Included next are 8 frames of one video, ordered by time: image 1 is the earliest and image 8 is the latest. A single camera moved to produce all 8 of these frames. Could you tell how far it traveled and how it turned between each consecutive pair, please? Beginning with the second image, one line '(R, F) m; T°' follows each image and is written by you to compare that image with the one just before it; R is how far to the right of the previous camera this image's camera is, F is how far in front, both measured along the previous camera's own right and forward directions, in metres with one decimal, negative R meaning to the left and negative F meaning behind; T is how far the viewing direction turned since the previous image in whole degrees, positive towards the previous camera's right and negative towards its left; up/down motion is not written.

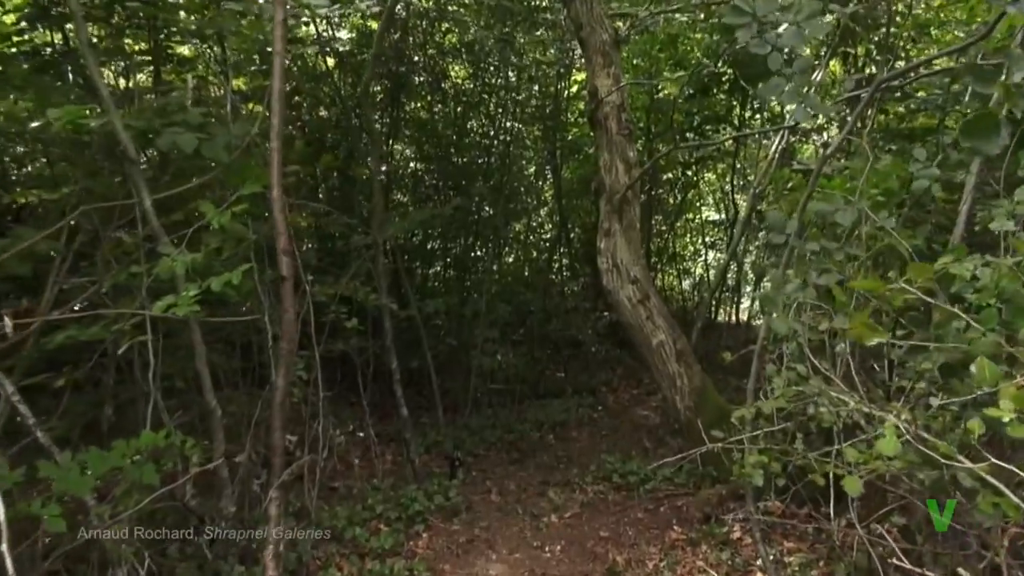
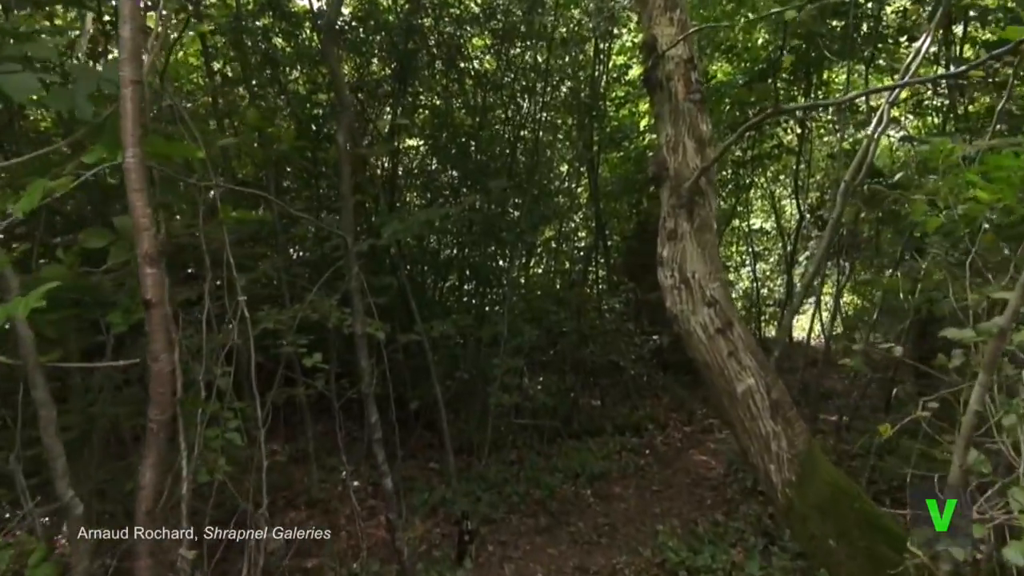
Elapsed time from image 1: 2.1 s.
(0.0, +1.5) m; -2°
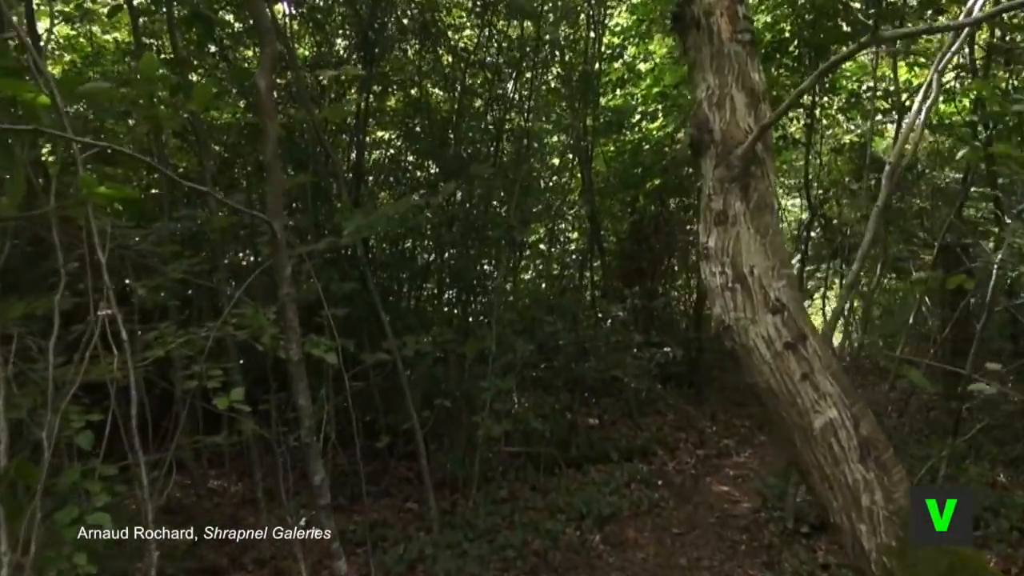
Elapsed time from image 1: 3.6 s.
(0.0, +1.0) m; +1°
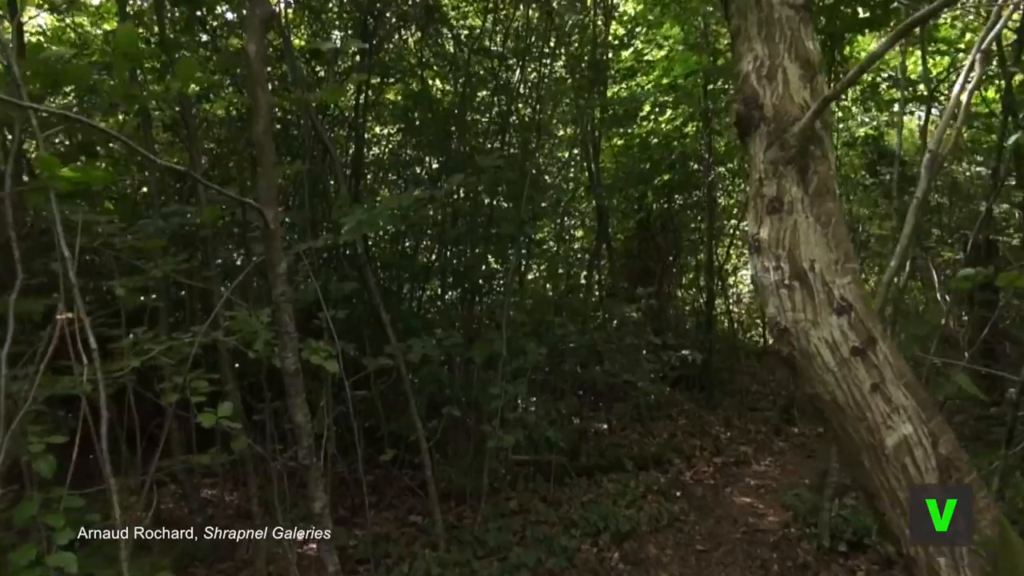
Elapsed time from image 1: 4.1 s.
(-0.1, +0.4) m; 0°
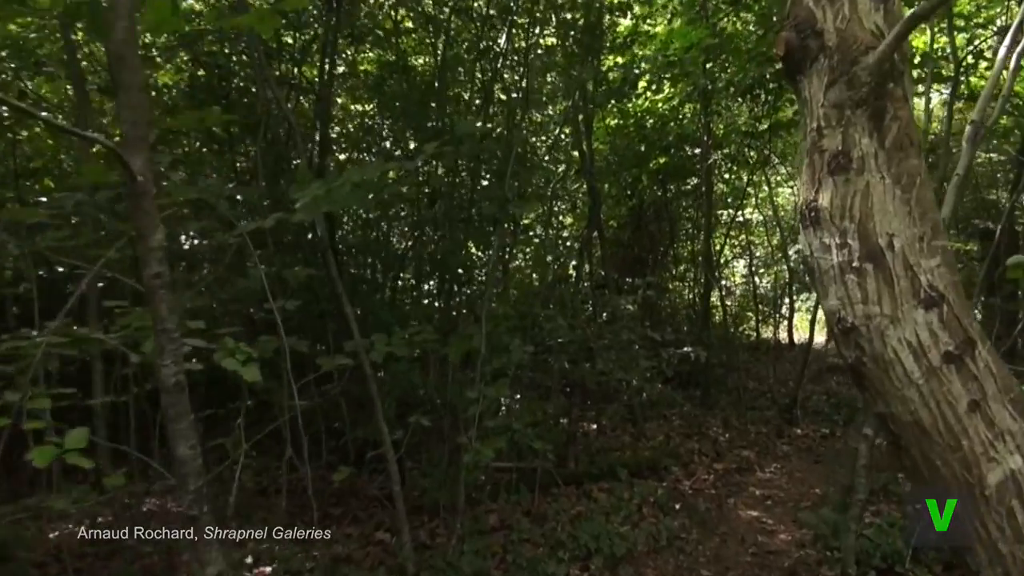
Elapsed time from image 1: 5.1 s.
(0.0, +0.6) m; +1°
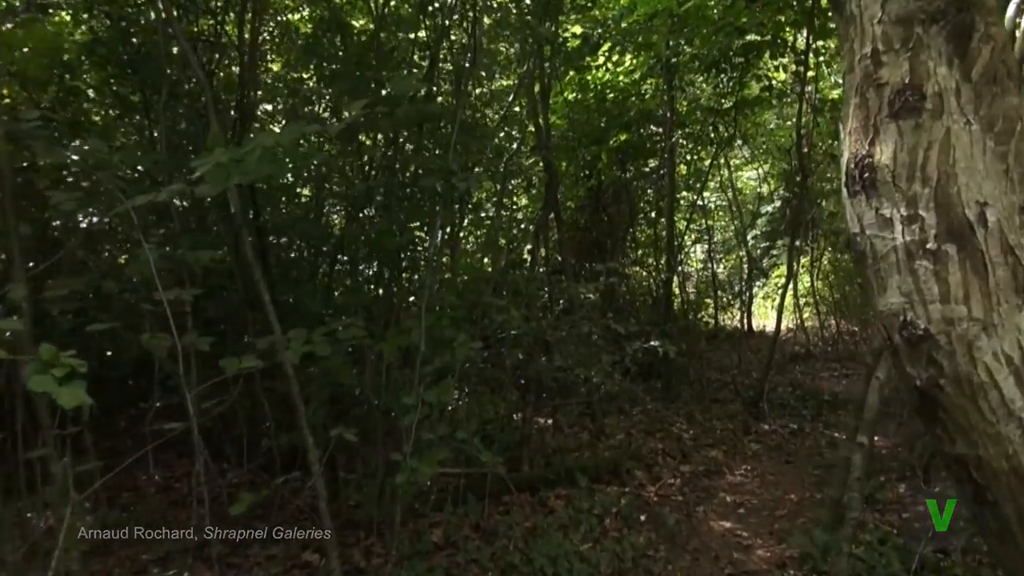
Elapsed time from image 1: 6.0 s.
(0.0, +0.6) m; +3°
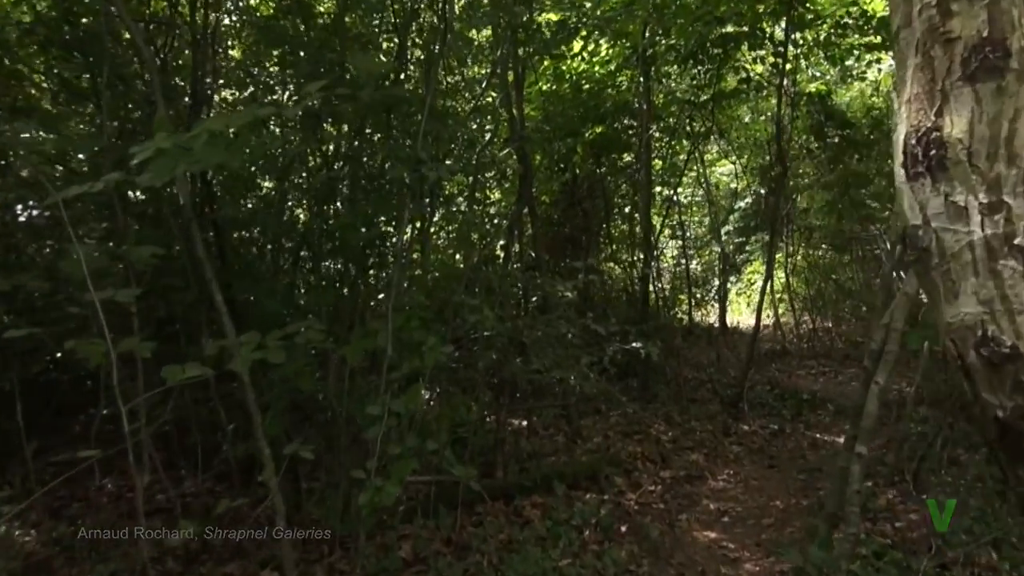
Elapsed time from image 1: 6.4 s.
(0.0, +0.3) m; +2°
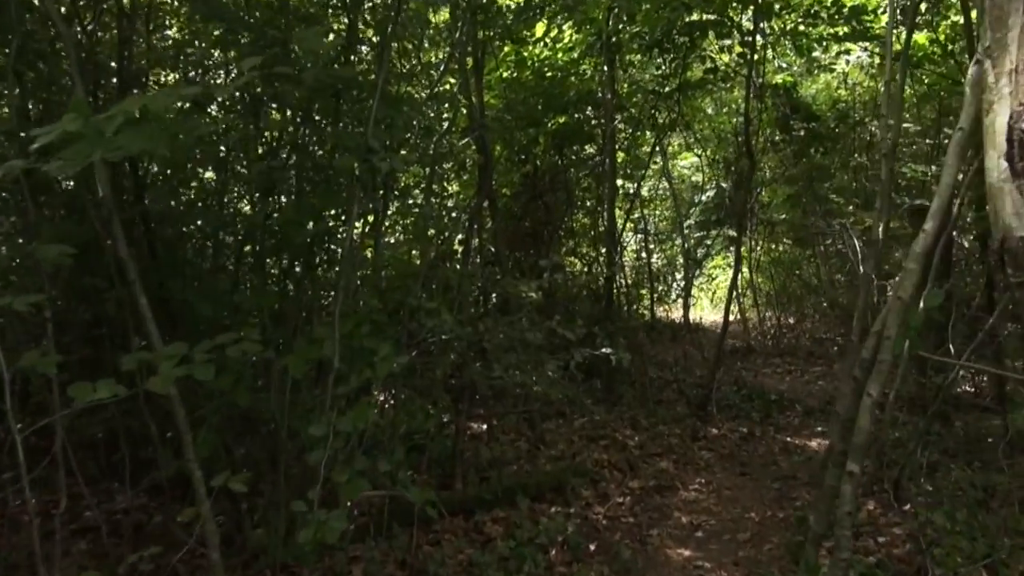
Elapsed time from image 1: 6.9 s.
(0.0, +0.4) m; +3°
